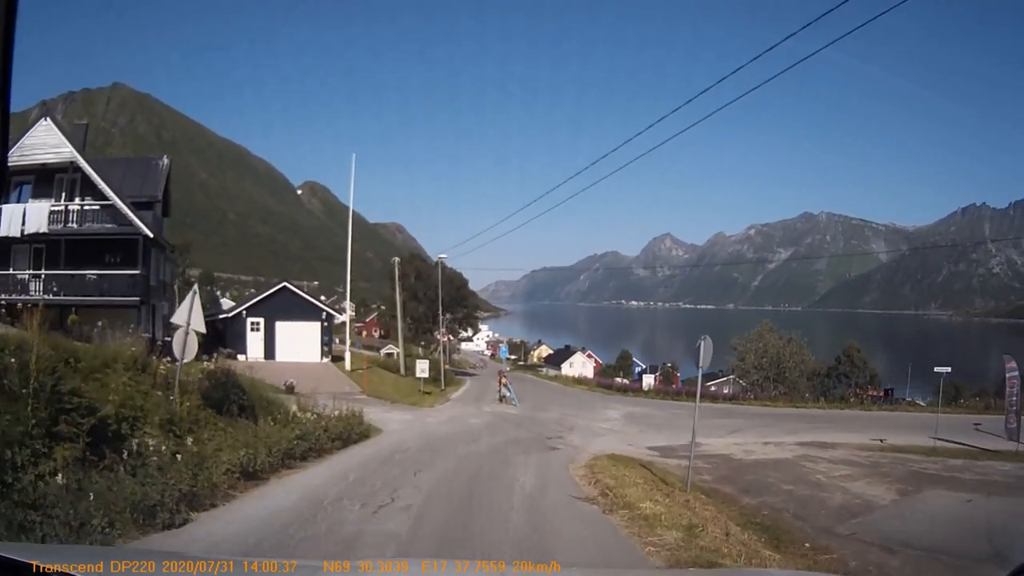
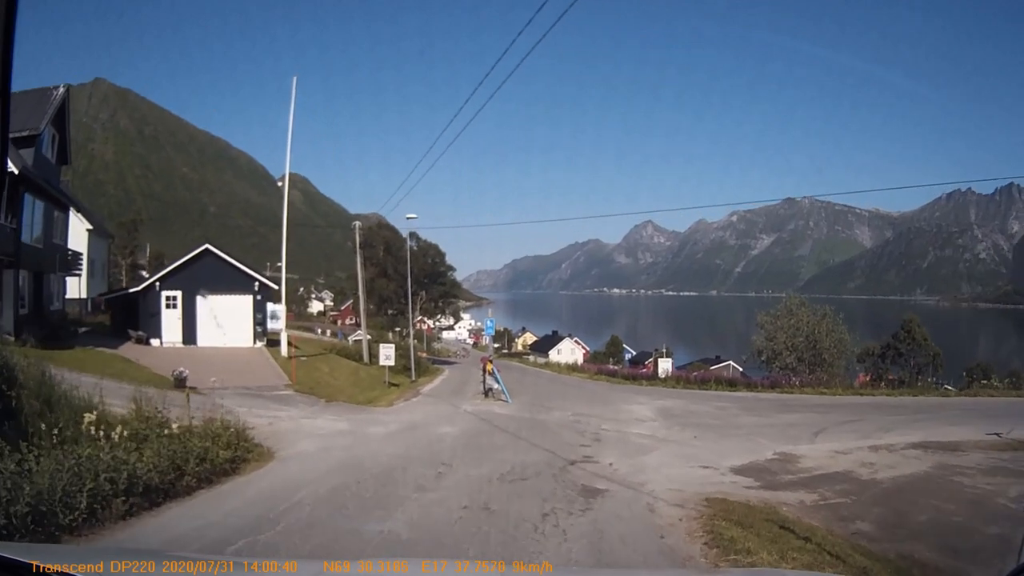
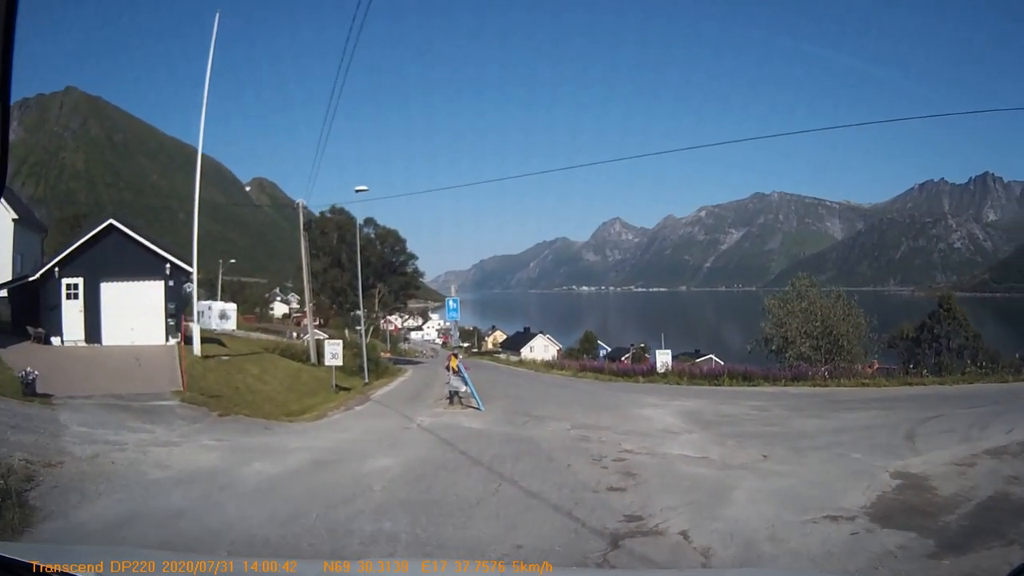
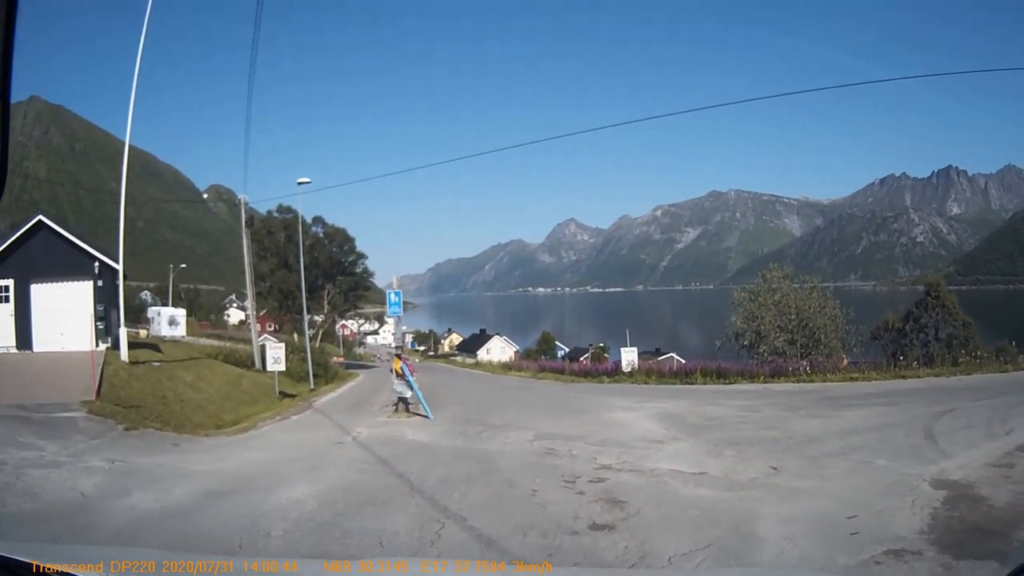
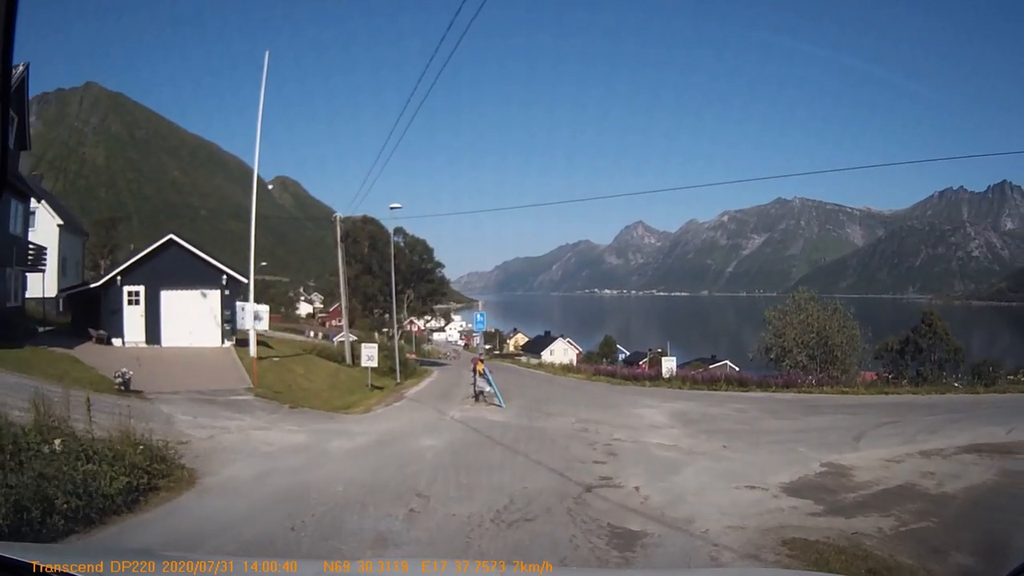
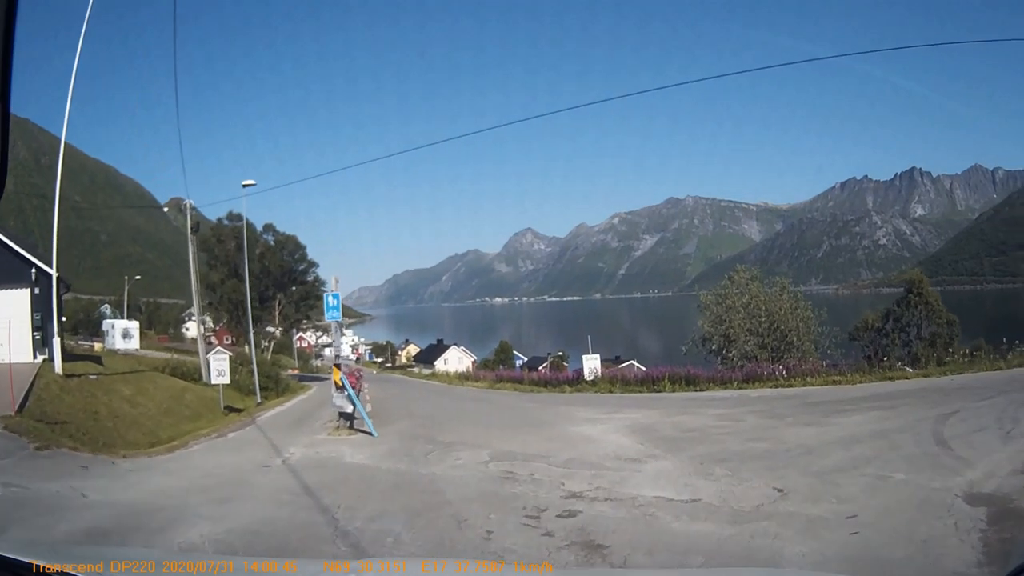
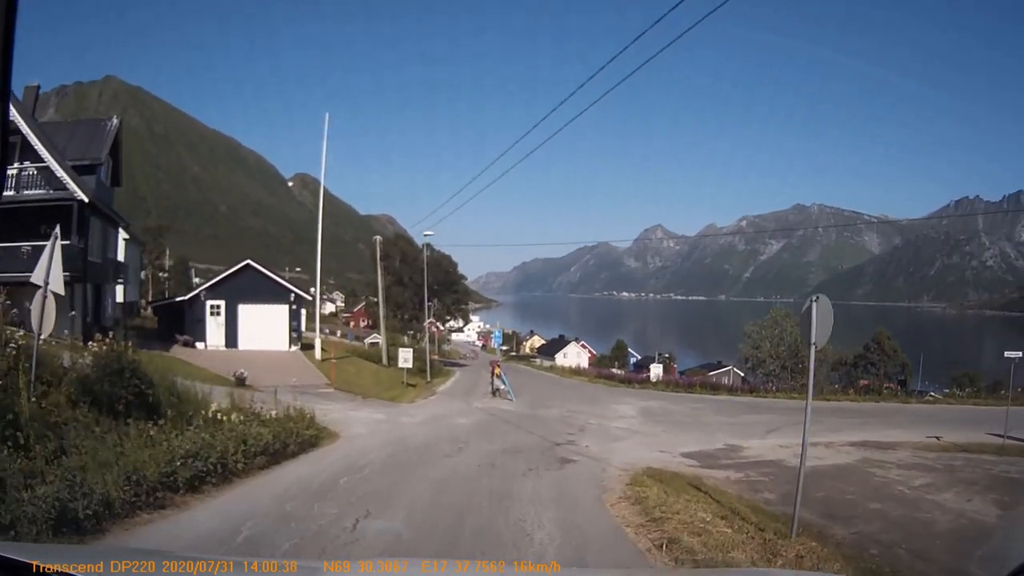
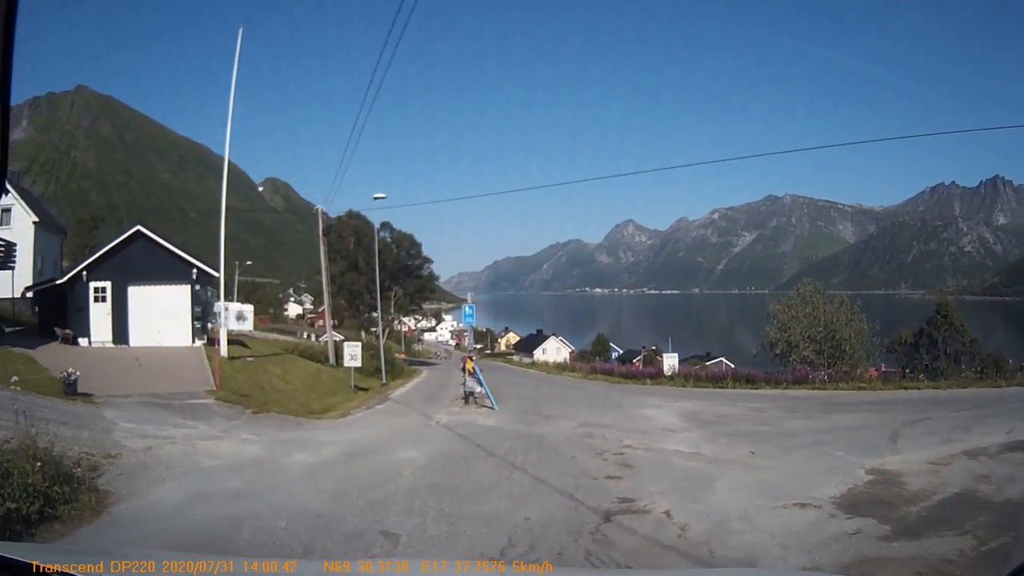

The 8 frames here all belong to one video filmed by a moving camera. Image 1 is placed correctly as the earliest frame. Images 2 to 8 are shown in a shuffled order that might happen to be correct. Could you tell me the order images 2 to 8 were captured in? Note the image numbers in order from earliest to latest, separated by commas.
7, 2, 5, 8, 3, 4, 6
